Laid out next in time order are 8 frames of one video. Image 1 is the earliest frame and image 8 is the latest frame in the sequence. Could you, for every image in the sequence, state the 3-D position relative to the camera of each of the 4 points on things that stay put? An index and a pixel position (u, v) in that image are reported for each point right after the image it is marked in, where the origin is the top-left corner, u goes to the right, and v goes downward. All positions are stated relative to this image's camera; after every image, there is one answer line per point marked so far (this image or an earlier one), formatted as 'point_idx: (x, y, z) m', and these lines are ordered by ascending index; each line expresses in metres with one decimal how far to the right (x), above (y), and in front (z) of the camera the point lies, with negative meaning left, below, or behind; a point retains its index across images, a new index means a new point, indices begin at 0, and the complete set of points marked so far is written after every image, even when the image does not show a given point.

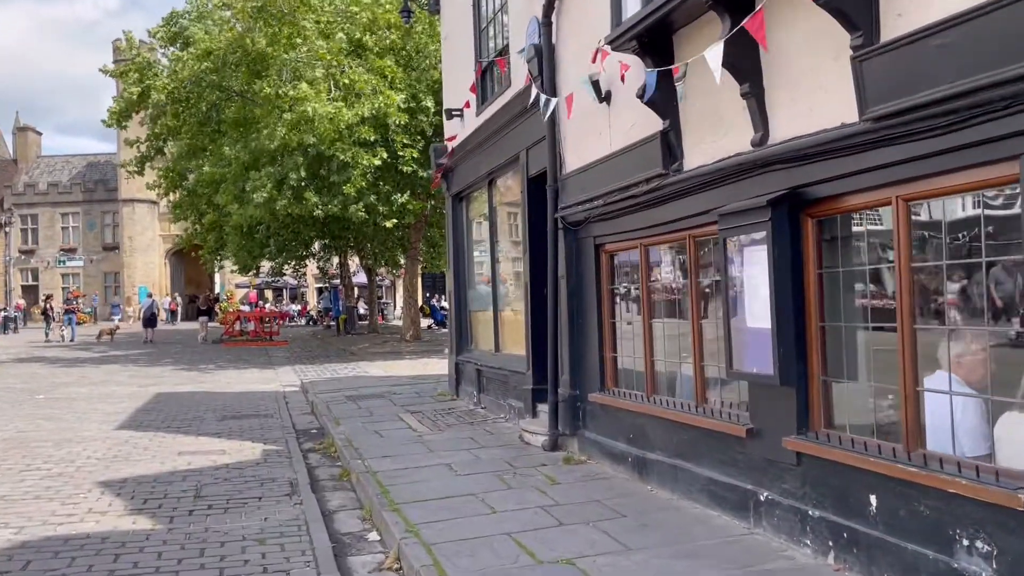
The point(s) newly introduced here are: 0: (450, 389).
0: (-0.9, -1.5, +12.3) m
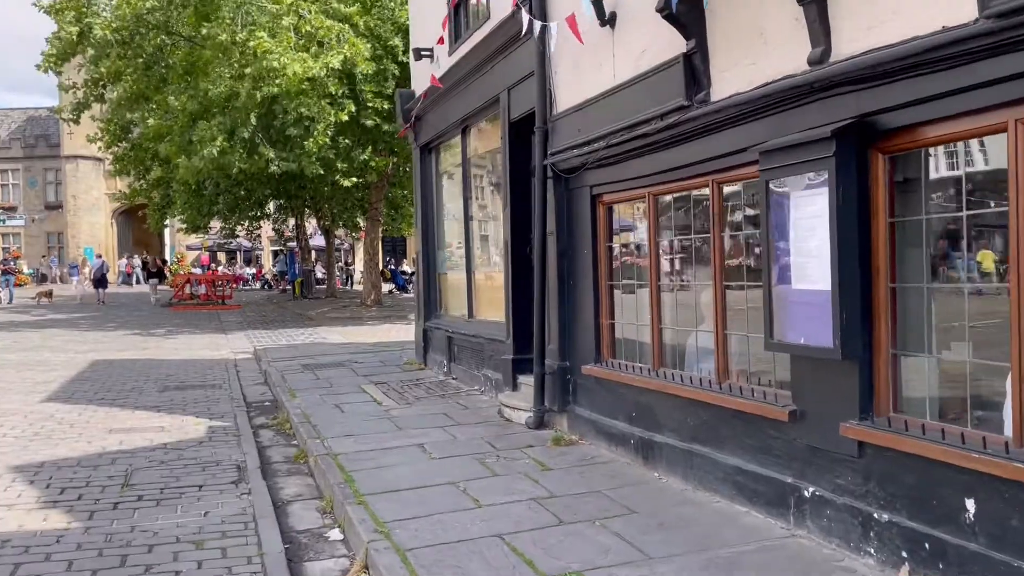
0: (-1.3, -1.0, +11.3) m
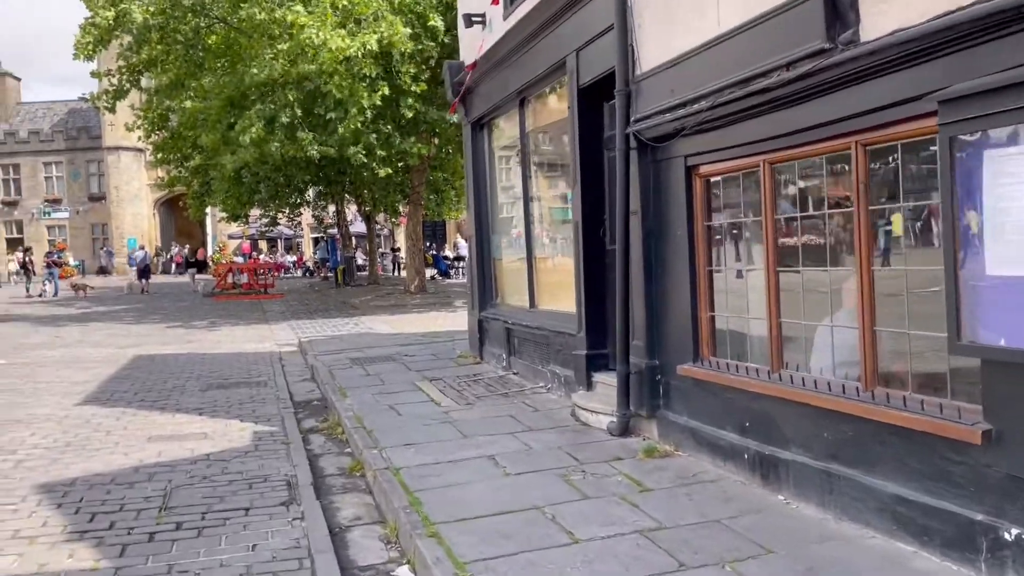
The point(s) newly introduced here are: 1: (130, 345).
0: (-0.5, -0.8, +10.6) m
1: (-6.8, -1.0, +14.7) m
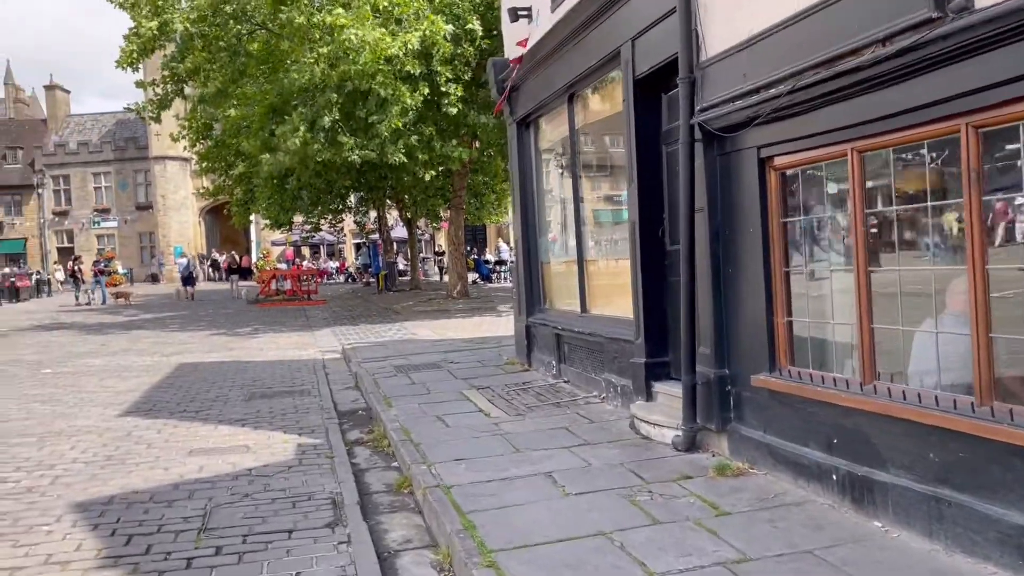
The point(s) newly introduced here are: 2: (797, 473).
0: (+0.1, -0.9, +10.2) m
1: (-6.0, -1.2, +14.6) m
2: (+1.6, -1.0, +4.7) m
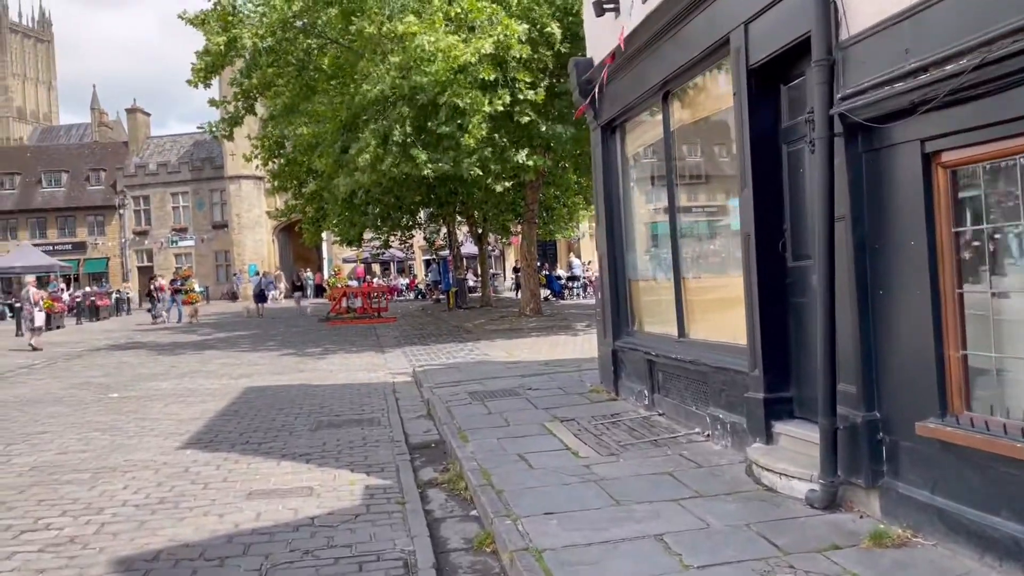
0: (+1.1, -1.1, +9.3) m
1: (-4.6, -1.5, +14.2) m
2: (+2.1, -1.2, +3.7) m
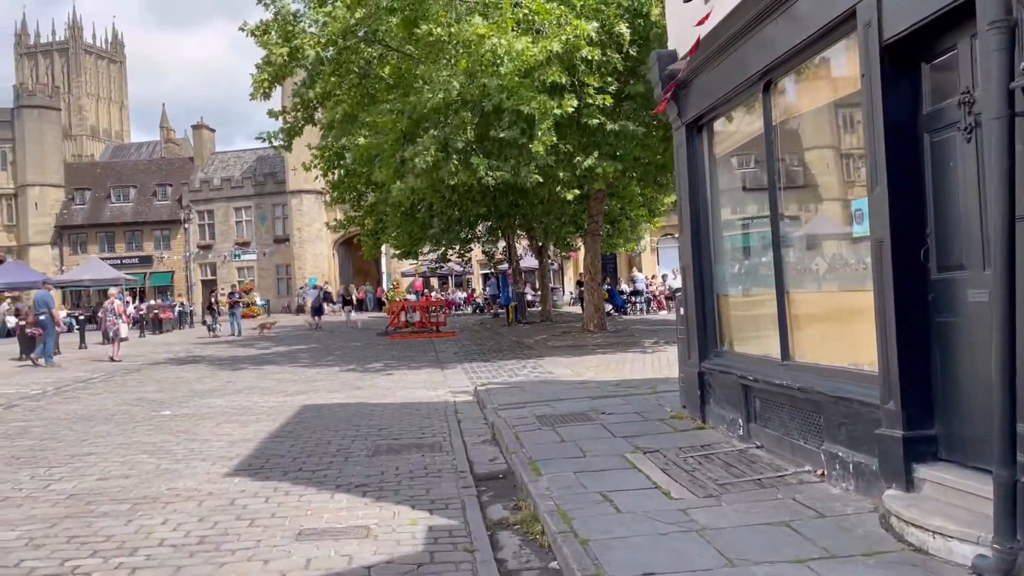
0: (+1.8, -1.2, +8.4) m
1: (-3.5, -1.7, +13.6) m
2: (+2.5, -1.2, +2.7) m
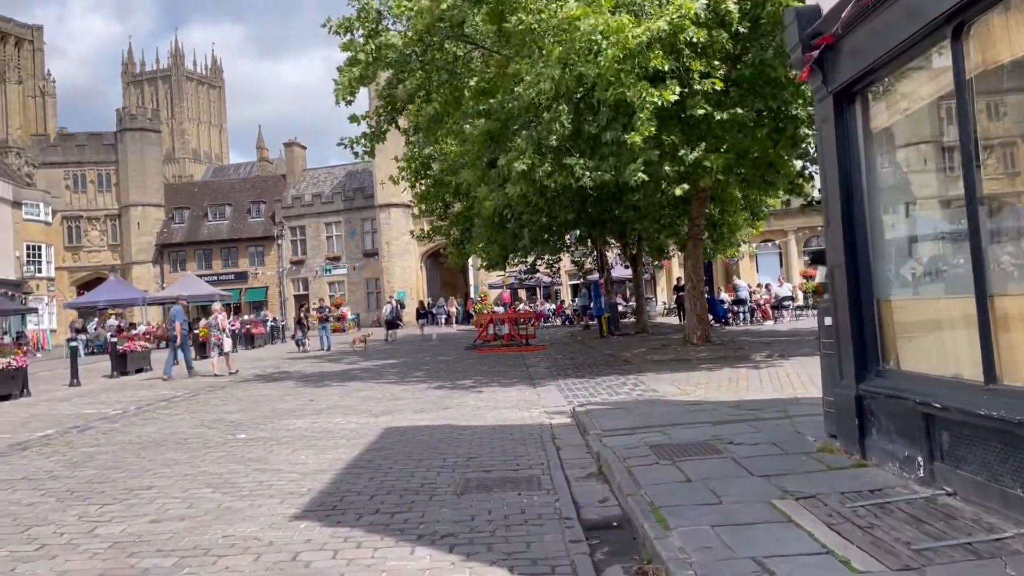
0: (+2.8, -1.3, +6.9) m
1: (-2.0, -1.9, +12.6) m
2: (+2.8, -1.2, +1.2) m
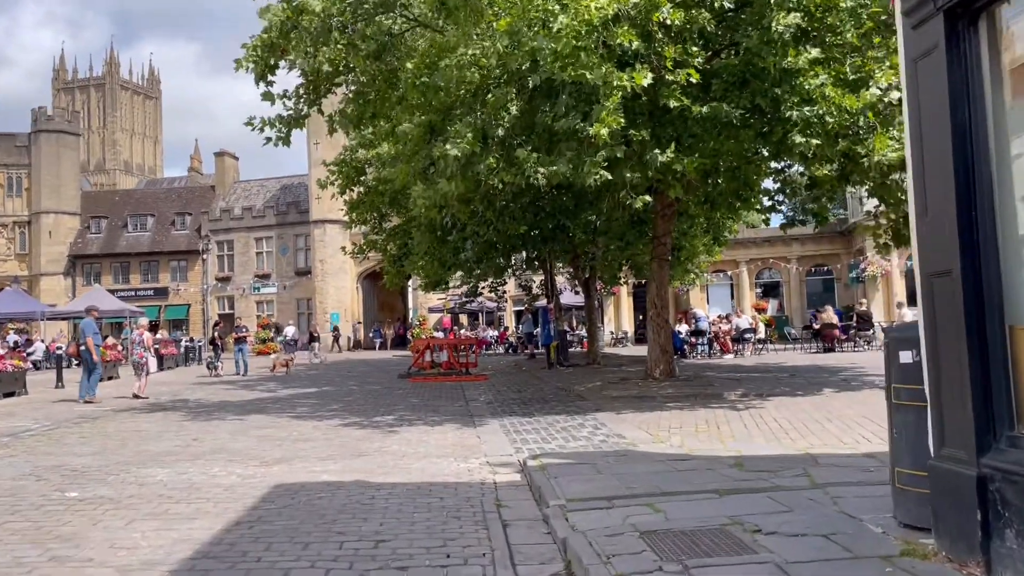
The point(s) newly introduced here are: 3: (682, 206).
0: (+2.4, -1.4, +4.5) m
1: (-2.8, -2.1, +9.9) m
2: (+2.8, -1.1, -1.2) m
3: (+3.8, +1.8, +18.1) m
